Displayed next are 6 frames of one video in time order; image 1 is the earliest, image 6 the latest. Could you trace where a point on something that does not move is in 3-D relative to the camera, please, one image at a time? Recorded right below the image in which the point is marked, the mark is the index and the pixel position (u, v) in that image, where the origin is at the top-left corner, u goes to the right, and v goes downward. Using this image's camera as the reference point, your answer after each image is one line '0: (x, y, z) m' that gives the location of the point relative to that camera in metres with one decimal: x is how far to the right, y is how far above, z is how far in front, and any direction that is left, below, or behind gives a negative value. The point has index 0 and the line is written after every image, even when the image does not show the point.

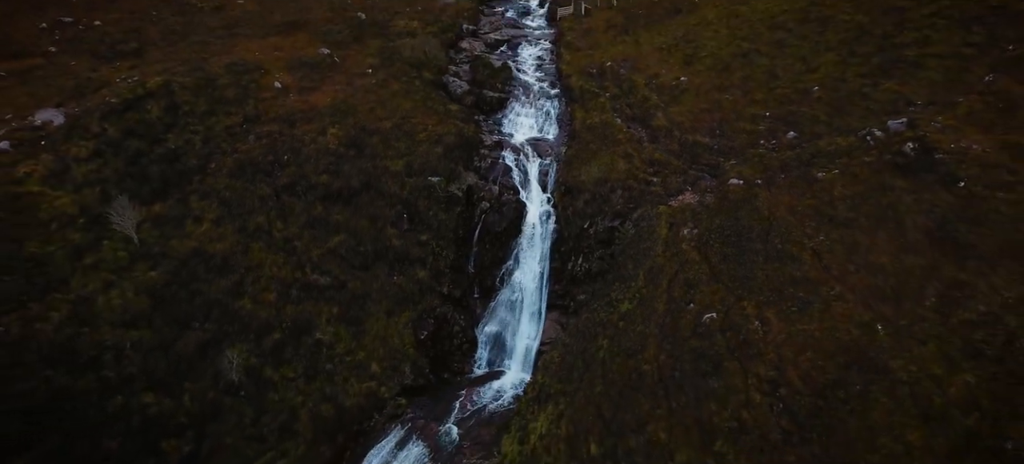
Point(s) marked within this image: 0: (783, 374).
0: (+7.4, -3.8, +14.9) m
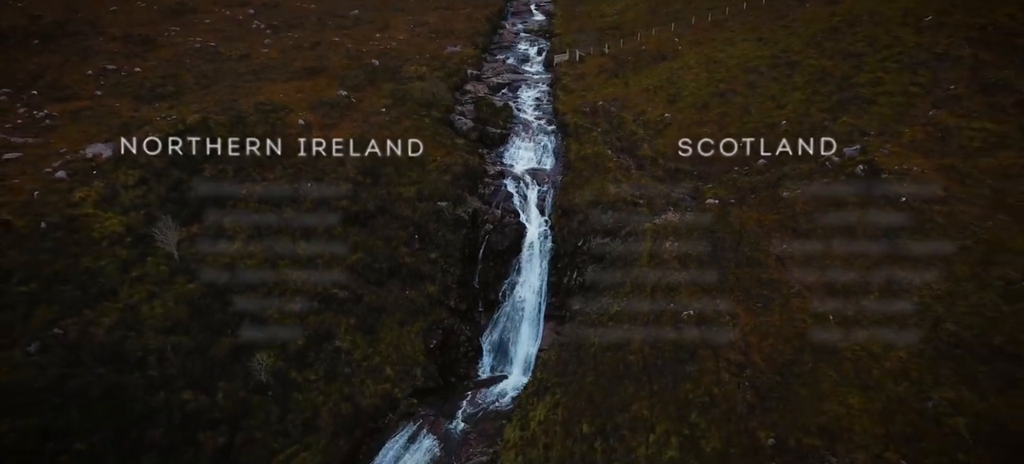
0: (+7.5, -4.0, +17.1) m
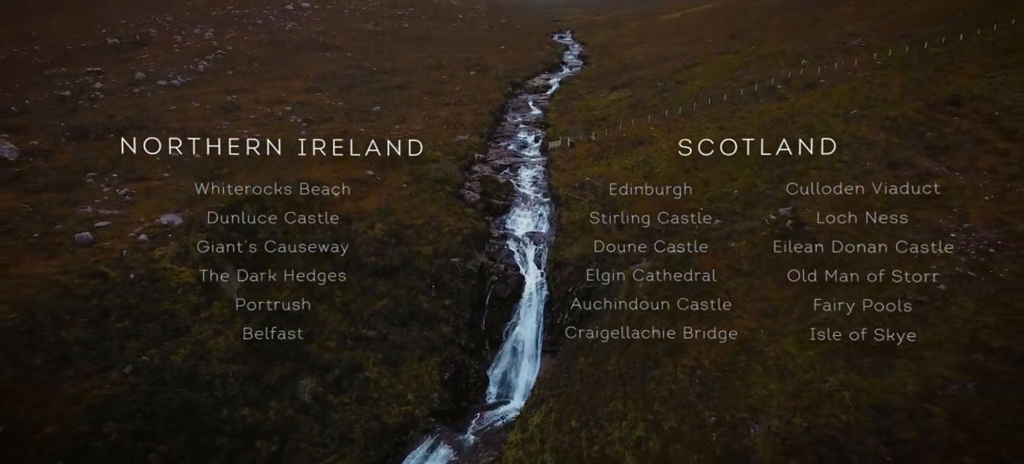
0: (+7.5, -5.4, +21.6) m
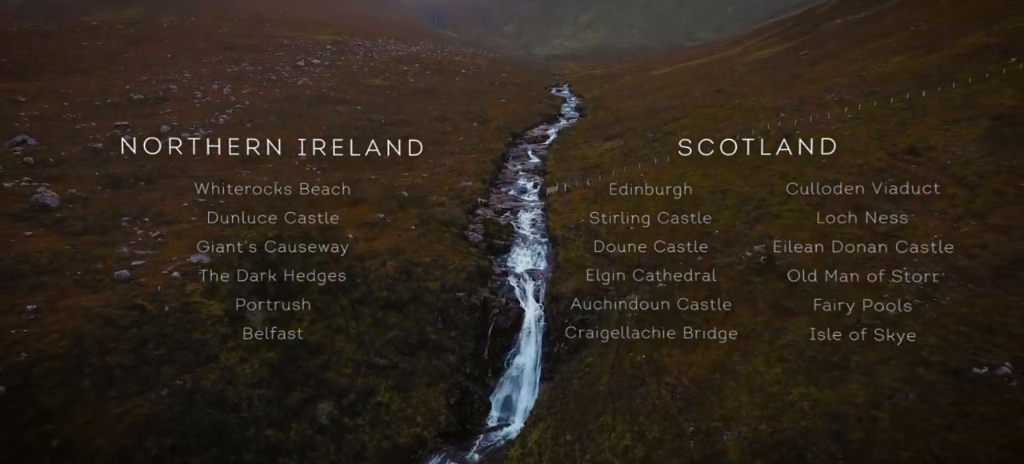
0: (+7.6, -6.9, +24.0) m
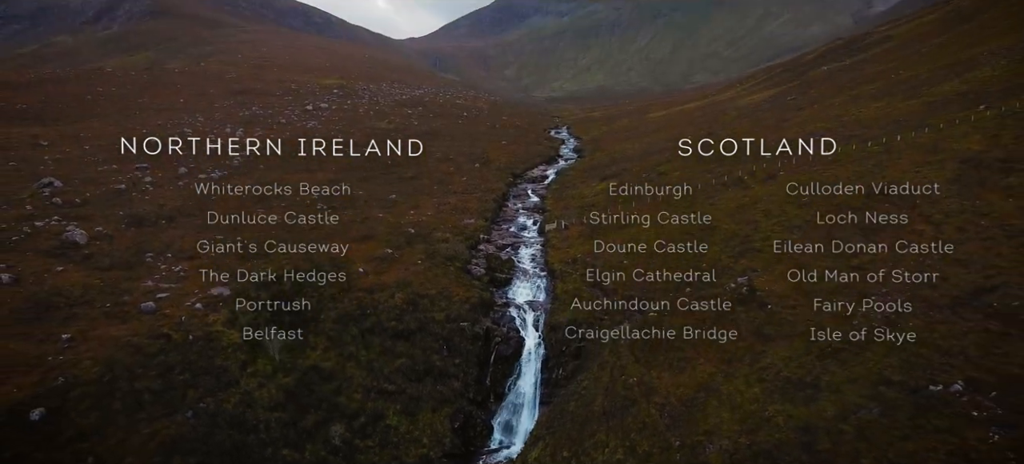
0: (+7.6, -8.4, +26.0) m
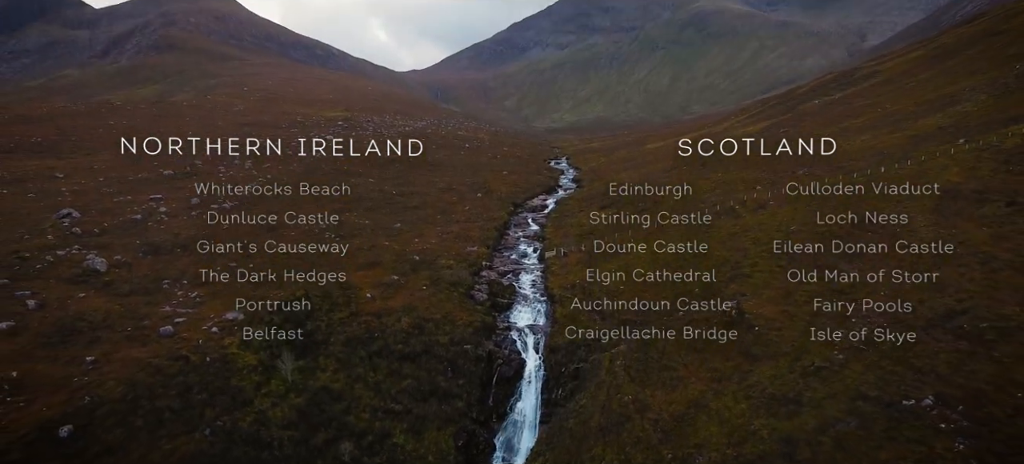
0: (+7.7, -9.8, +27.5) m
